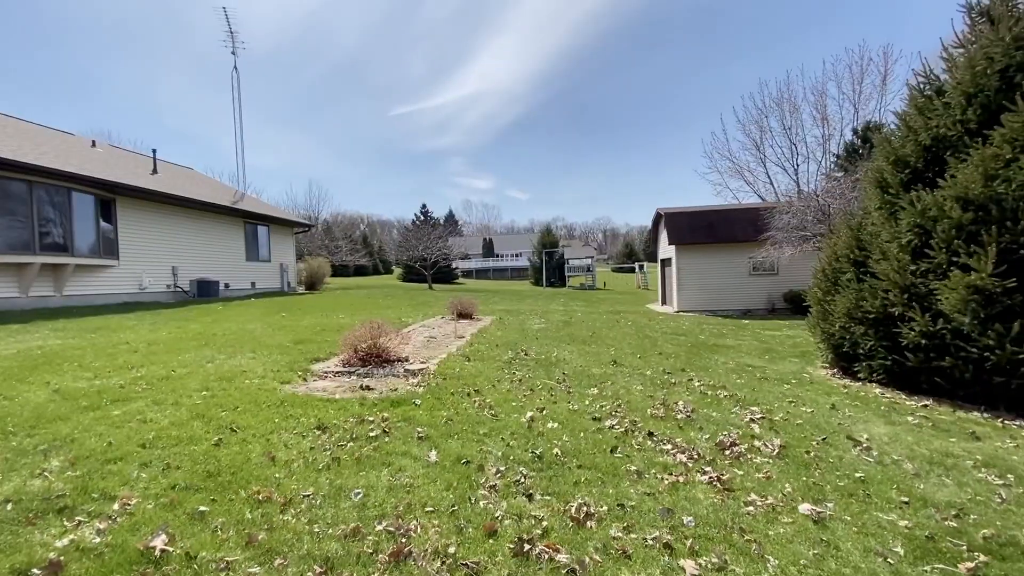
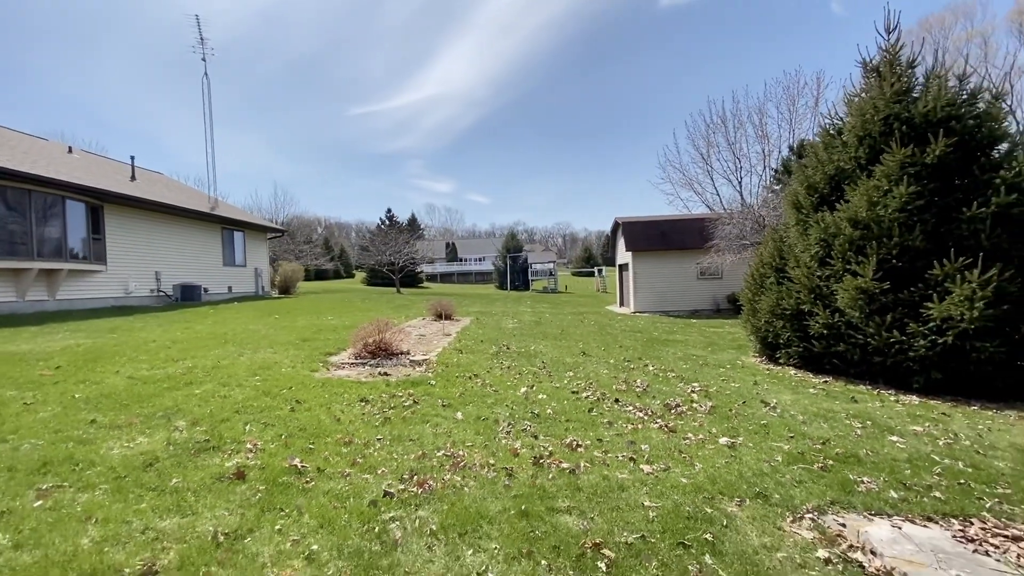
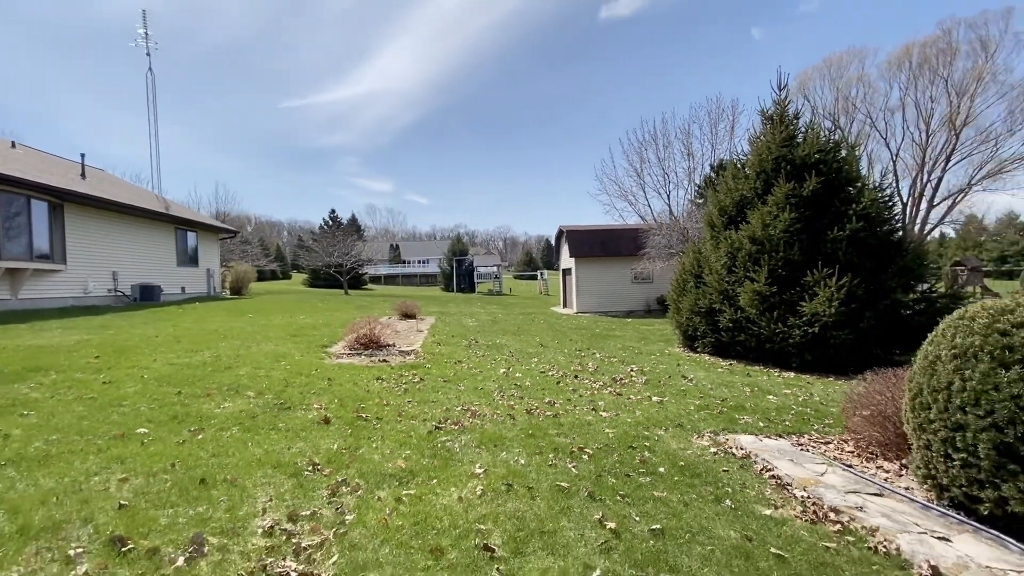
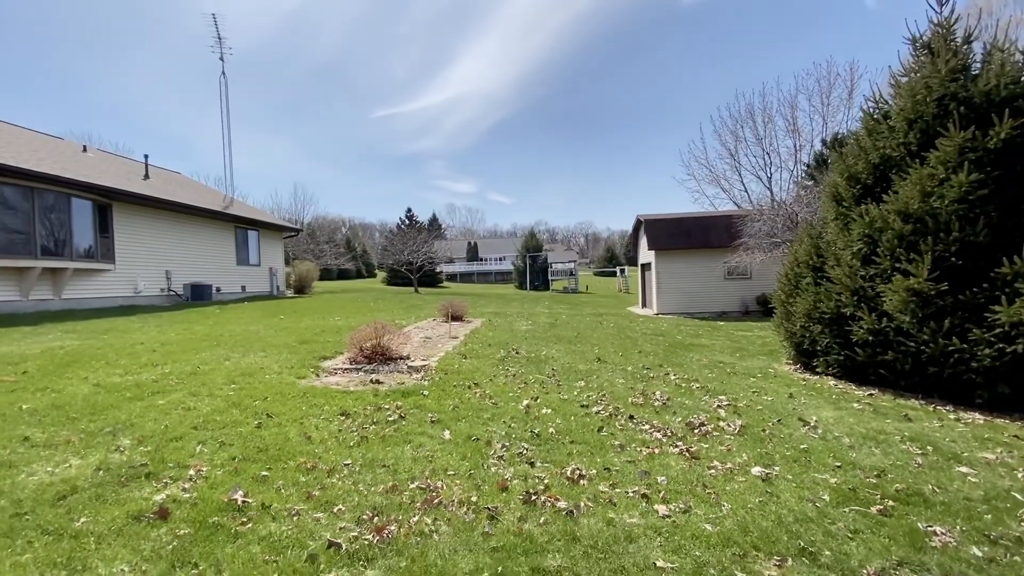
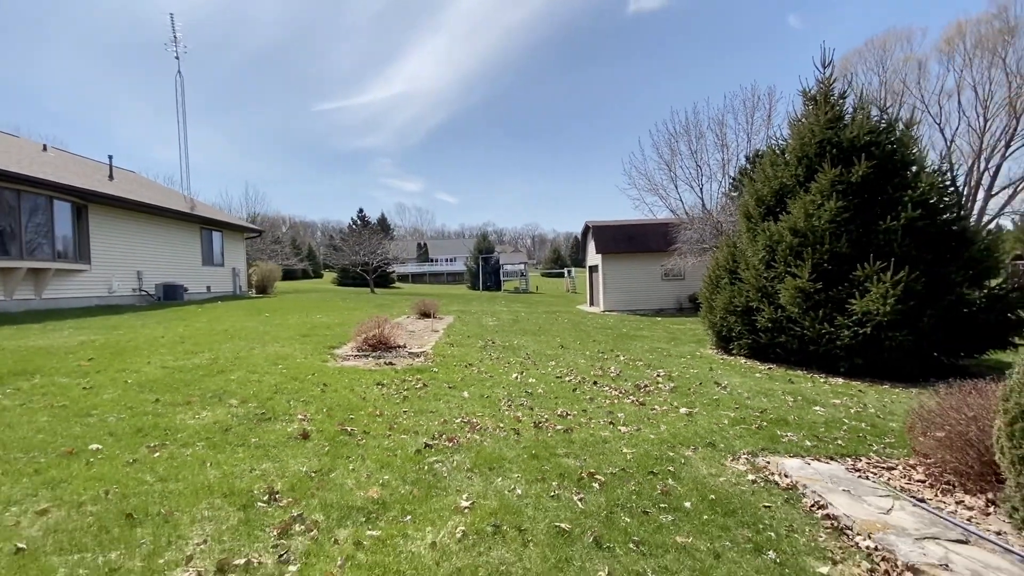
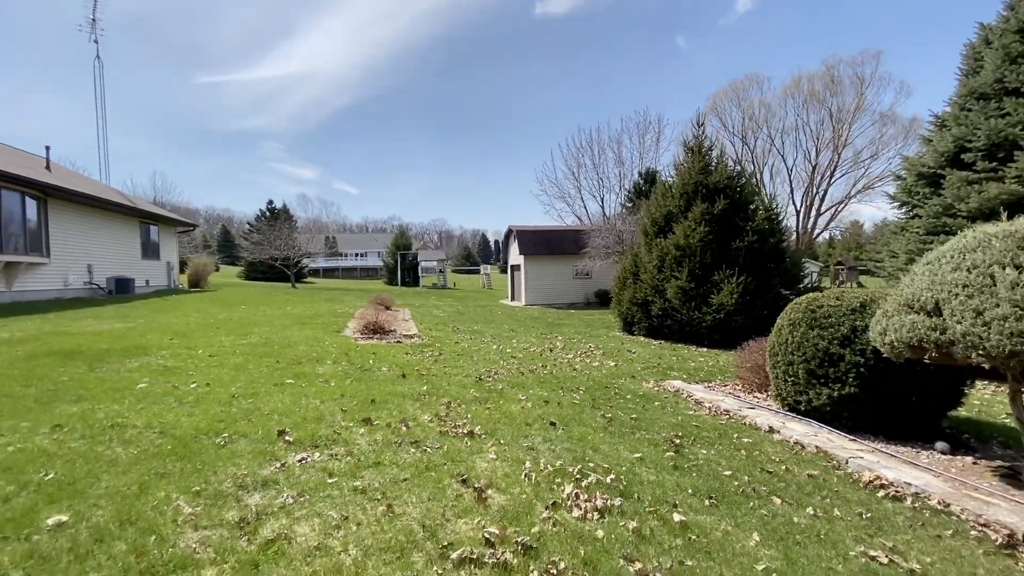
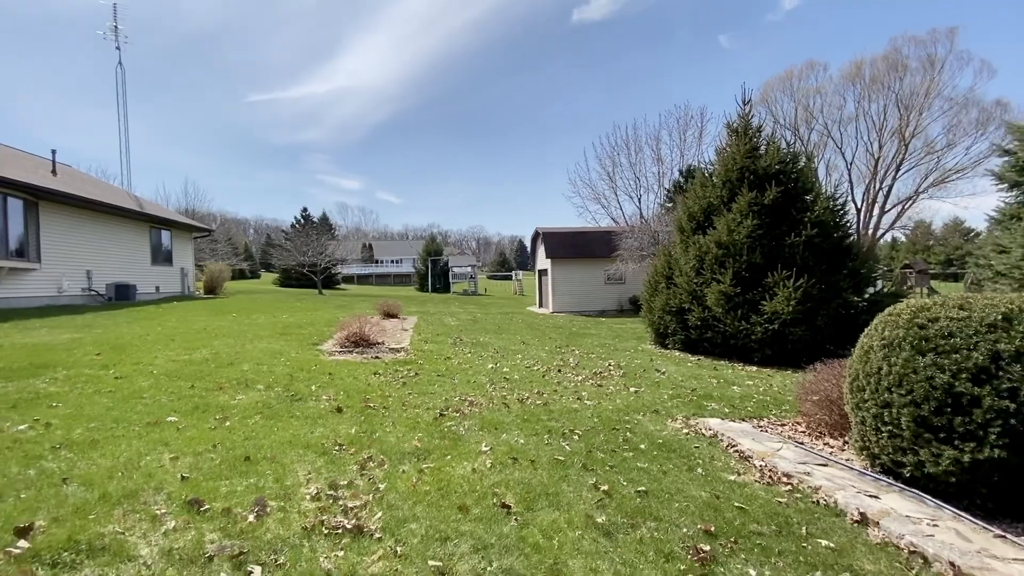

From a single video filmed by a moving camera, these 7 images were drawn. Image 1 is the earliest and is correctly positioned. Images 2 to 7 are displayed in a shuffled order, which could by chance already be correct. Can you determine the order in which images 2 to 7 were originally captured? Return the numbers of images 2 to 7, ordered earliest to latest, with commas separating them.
4, 2, 5, 3, 7, 6
